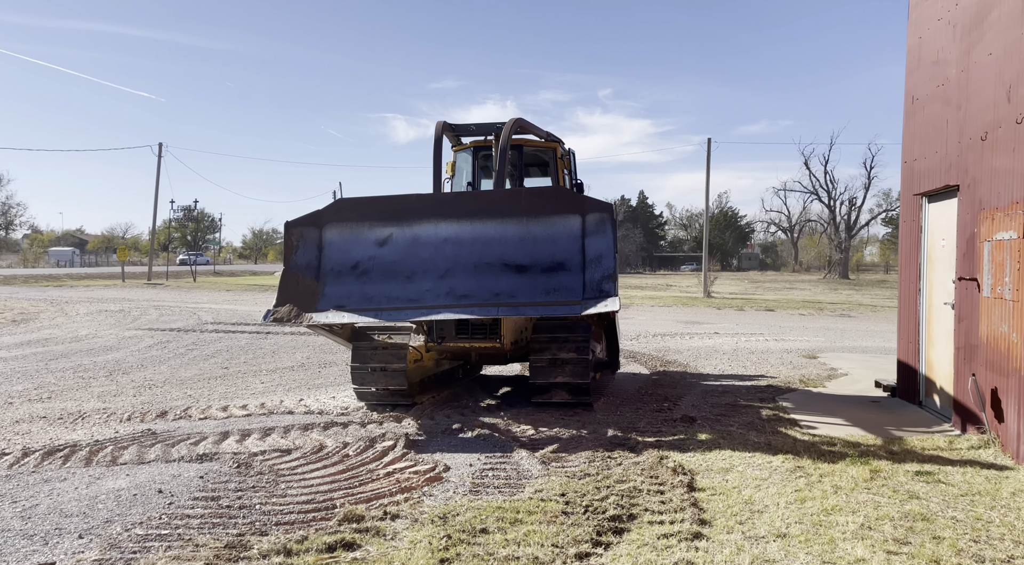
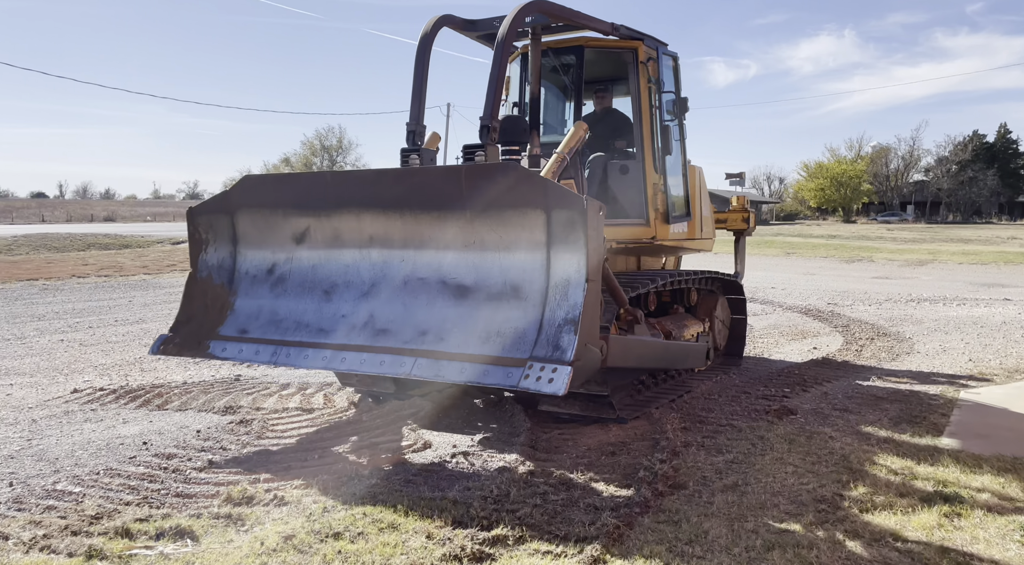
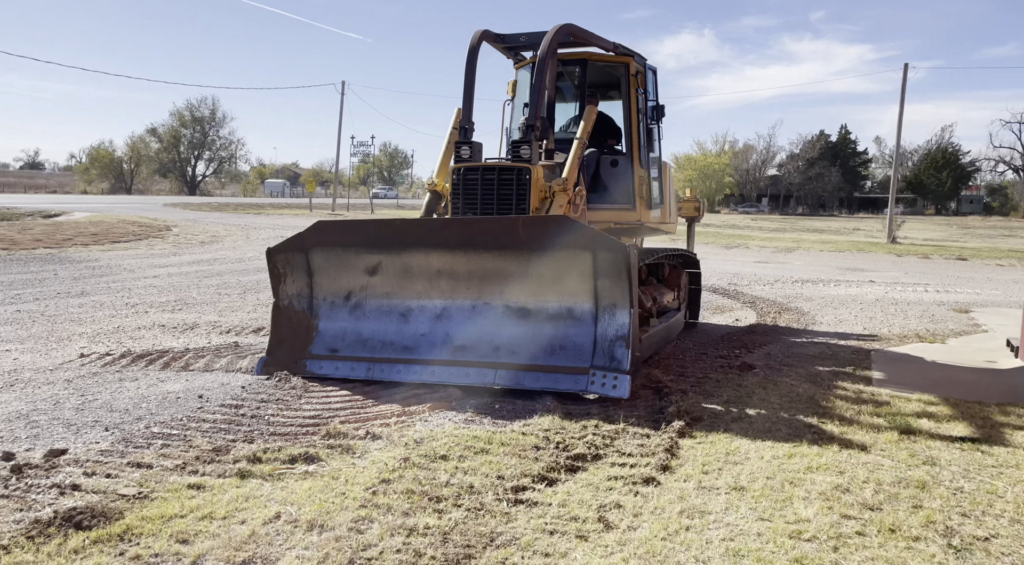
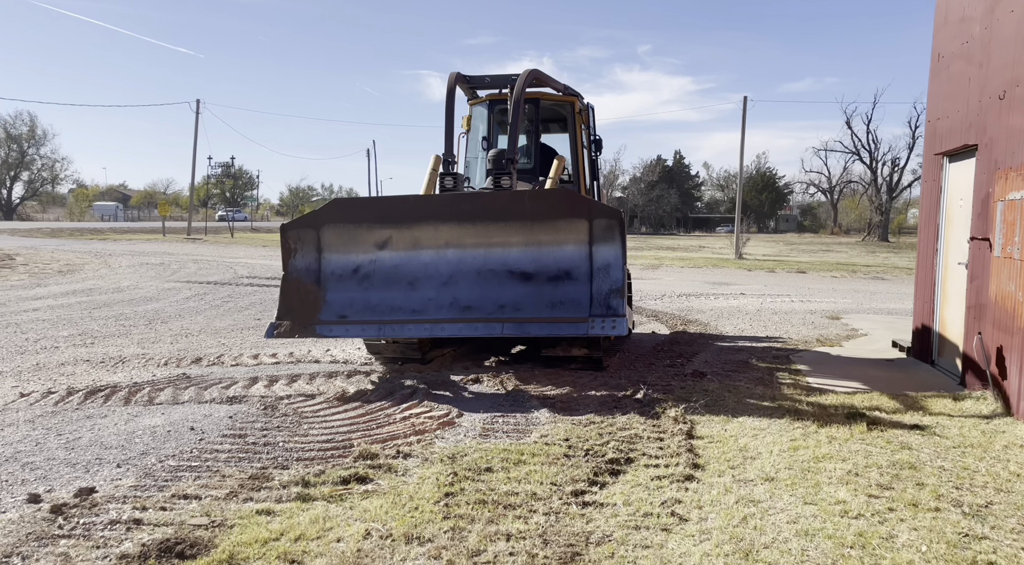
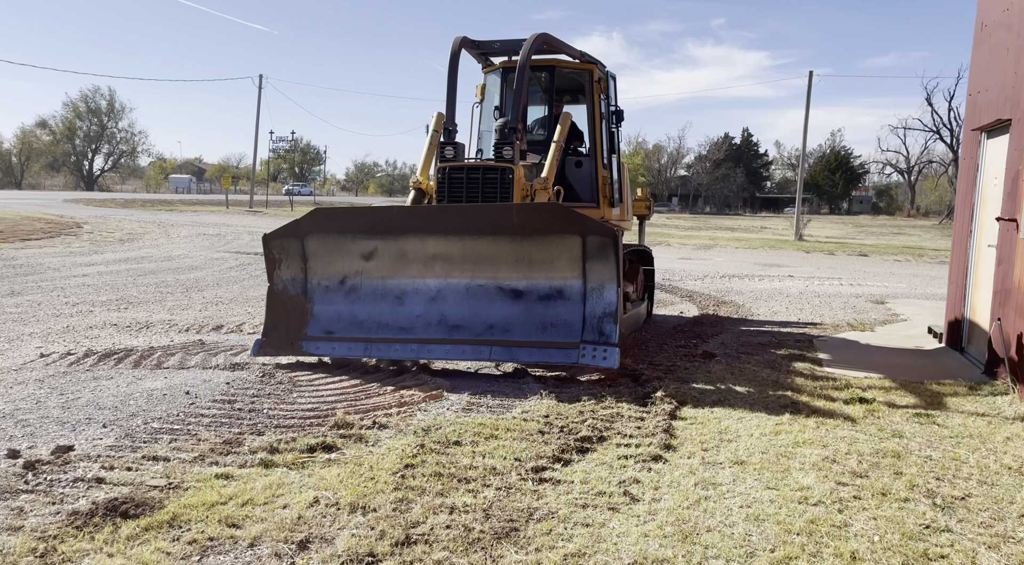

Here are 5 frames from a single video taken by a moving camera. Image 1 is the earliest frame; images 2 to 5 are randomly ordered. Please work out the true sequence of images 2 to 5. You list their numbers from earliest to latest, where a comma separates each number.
4, 5, 3, 2
